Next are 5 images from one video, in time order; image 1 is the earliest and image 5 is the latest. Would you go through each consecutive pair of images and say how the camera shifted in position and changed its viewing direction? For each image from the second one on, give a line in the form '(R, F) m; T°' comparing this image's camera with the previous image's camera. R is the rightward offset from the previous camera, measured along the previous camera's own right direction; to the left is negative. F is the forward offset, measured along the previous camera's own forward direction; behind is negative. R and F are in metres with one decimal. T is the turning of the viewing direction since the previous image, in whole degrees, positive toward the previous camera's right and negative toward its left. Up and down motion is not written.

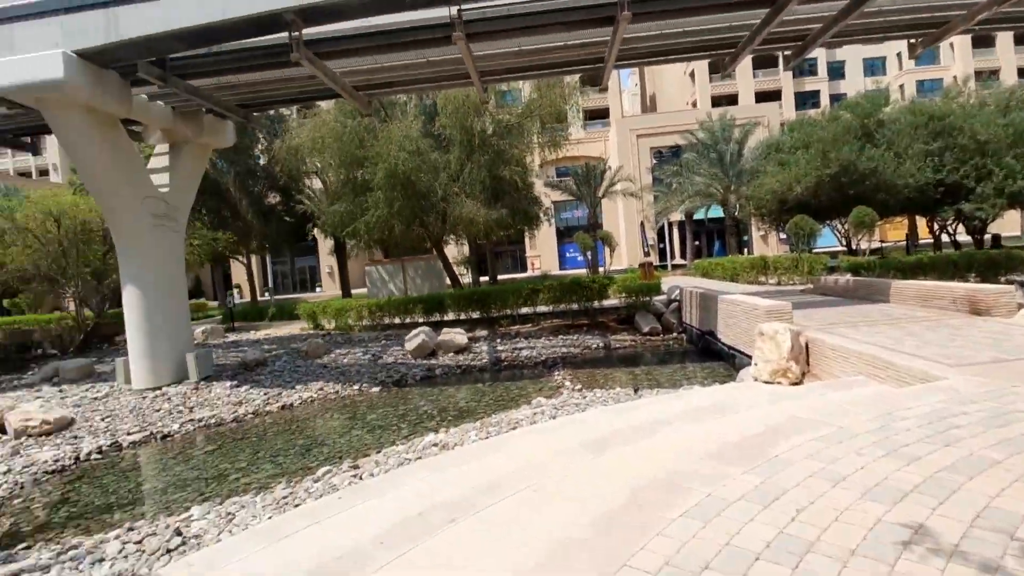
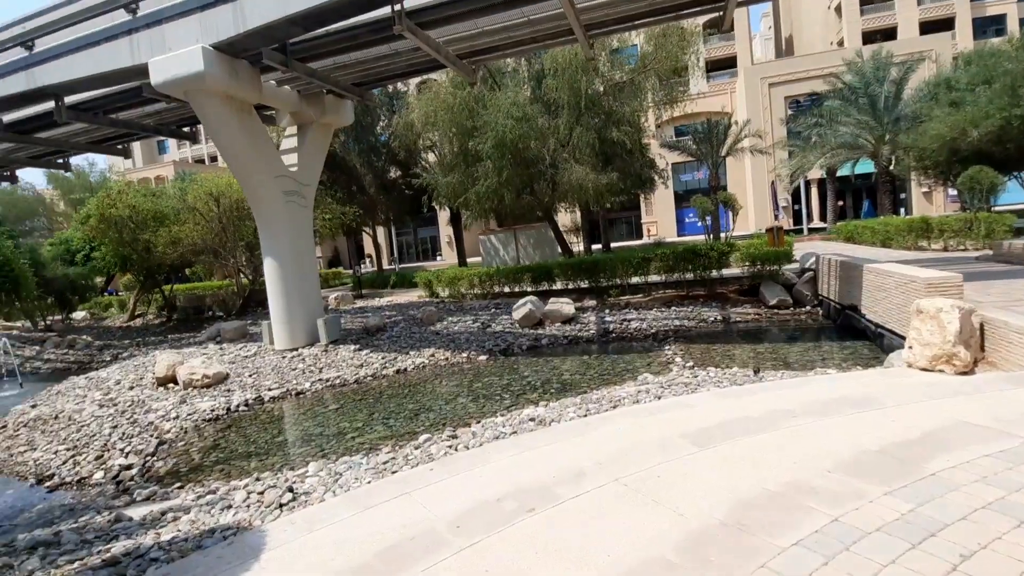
(+0.2, +0.3) m; -13°
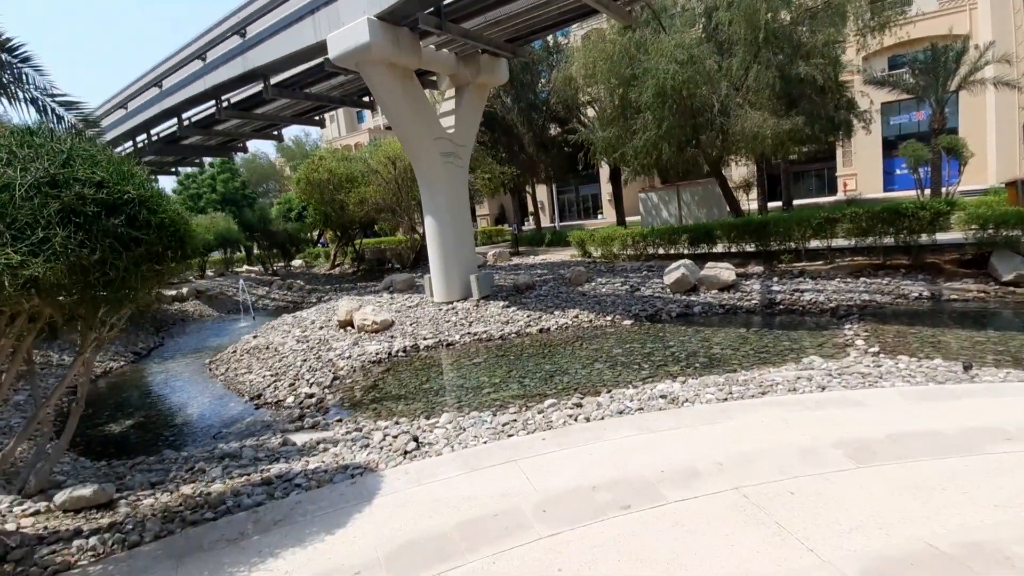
(+0.4, +0.4) m; -18°
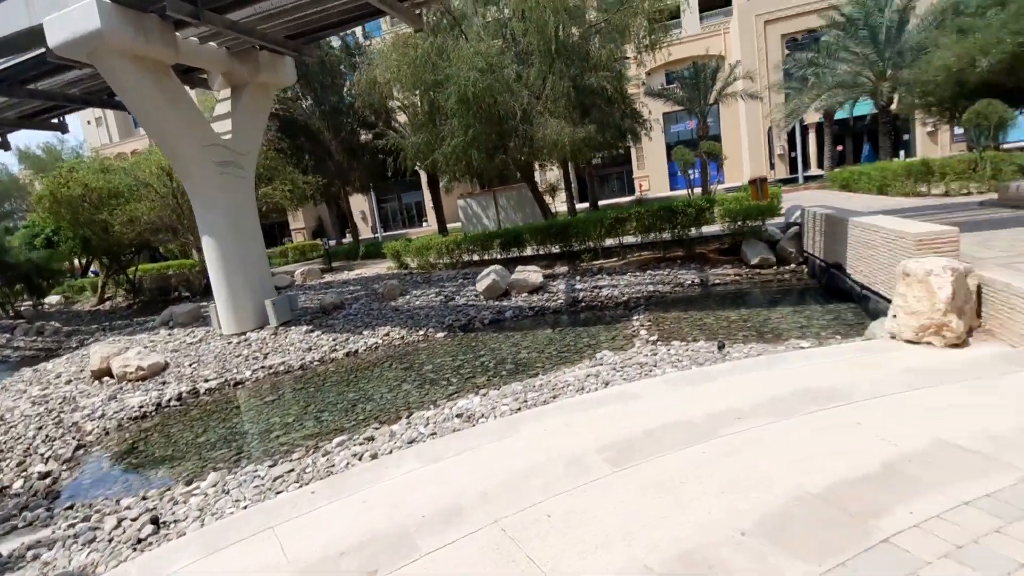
(+0.8, +0.4) m; +17°
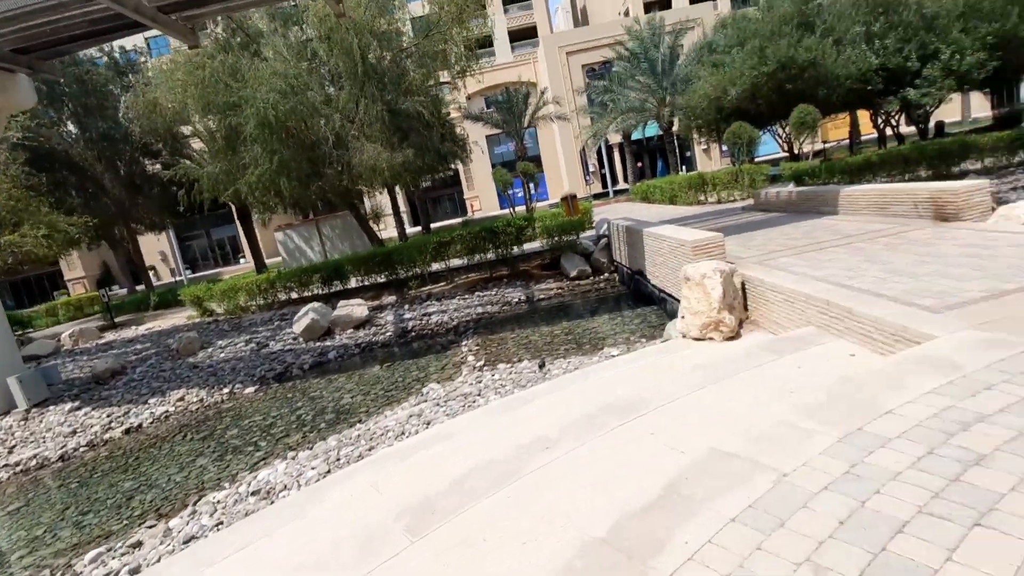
(+0.5, +0.3) m; +17°
